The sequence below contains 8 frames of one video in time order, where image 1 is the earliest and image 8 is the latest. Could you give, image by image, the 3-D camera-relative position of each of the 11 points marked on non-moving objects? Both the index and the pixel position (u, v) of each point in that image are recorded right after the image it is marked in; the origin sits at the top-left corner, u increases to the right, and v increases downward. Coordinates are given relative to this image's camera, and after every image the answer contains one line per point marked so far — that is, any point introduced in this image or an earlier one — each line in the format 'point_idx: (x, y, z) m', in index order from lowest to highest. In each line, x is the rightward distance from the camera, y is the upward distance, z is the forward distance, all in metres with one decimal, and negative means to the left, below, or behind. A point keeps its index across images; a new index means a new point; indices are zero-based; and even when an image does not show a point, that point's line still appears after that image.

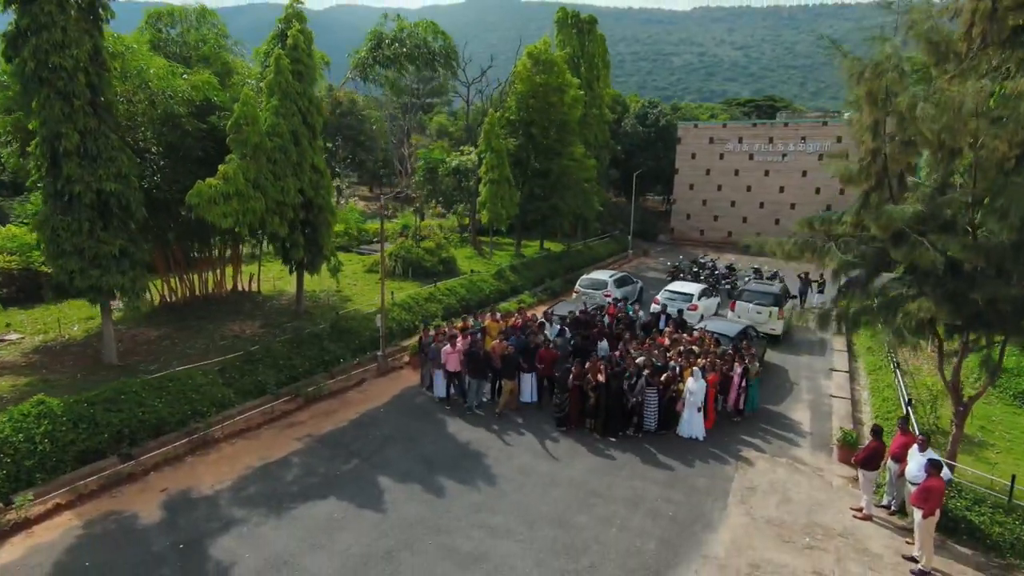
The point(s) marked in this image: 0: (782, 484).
0: (+5.3, -3.8, +11.2) m
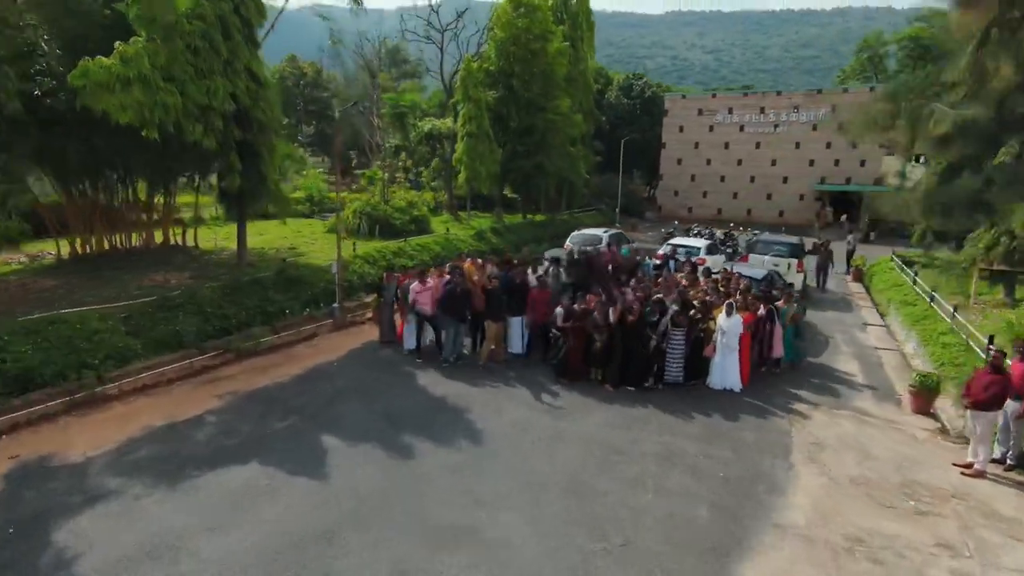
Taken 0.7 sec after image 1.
0: (+5.2, -2.3, +8.6) m
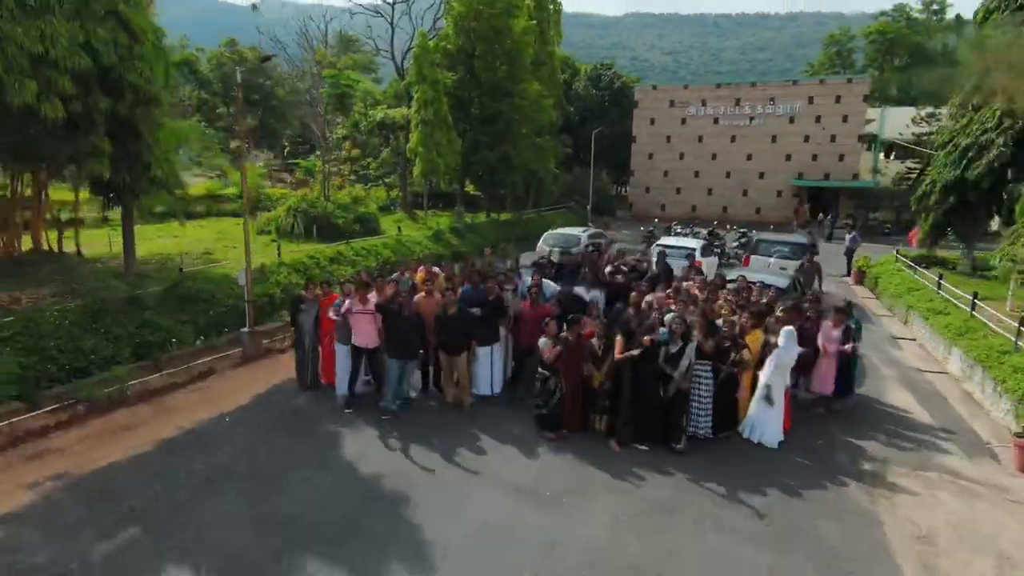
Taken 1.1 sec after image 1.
0: (+4.8, -2.5, +6.0) m
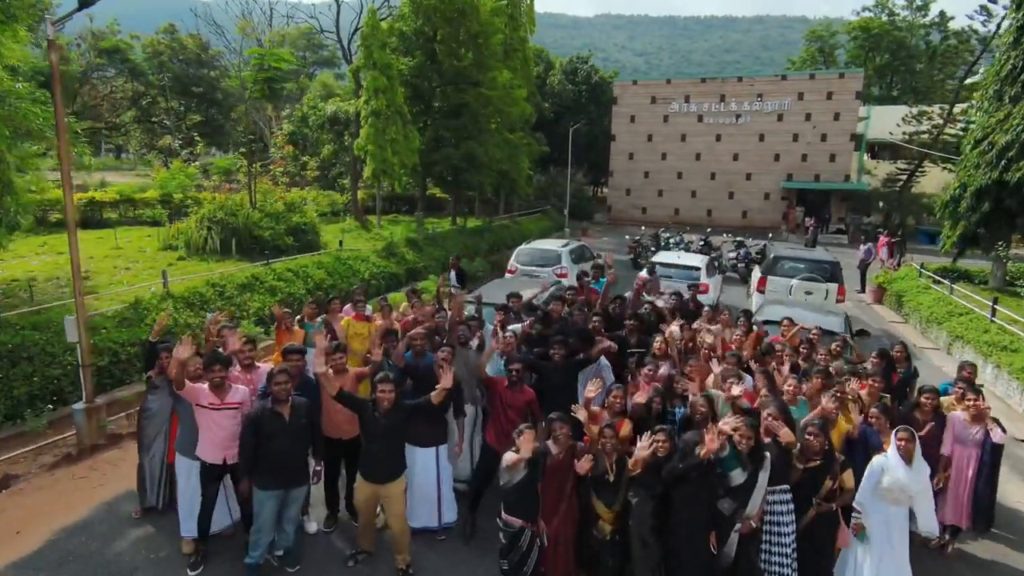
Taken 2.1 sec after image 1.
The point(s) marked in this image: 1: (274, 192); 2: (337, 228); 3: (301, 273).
0: (+4.5, -3.1, +3.2) m
1: (-7.3, +3.0, +17.7) m
2: (-6.1, +2.1, +19.7) m
3: (-4.7, +0.3, +12.7) m
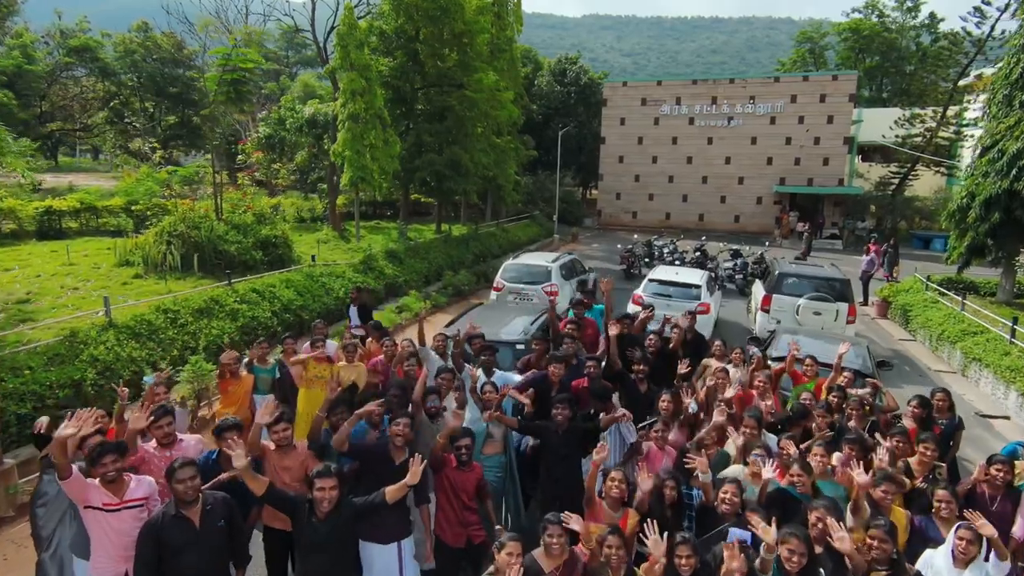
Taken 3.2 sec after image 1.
0: (+4.4, -3.5, +2.3) m
1: (-7.7, +2.5, +16.5) m
2: (-6.5, +1.6, +18.6) m
3: (-4.9, -0.1, +11.6) m
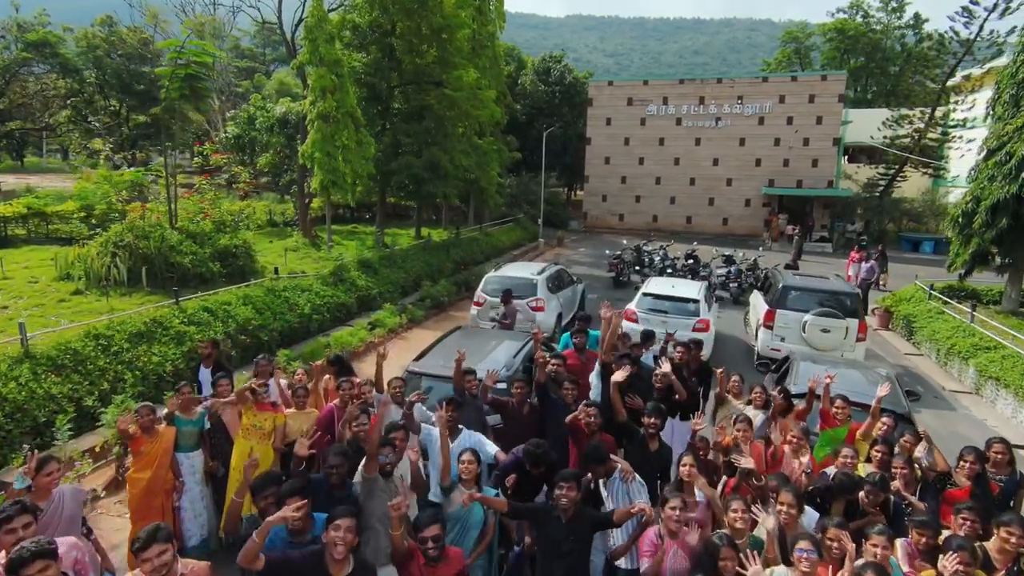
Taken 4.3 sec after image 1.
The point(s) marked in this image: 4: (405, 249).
0: (+4.3, -3.8, +1.3) m
1: (-8.2, +2.2, +15.3) m
2: (-7.0, +1.3, +17.4) m
3: (-5.3, -0.4, +10.4) m
4: (-3.3, +1.2, +17.9) m
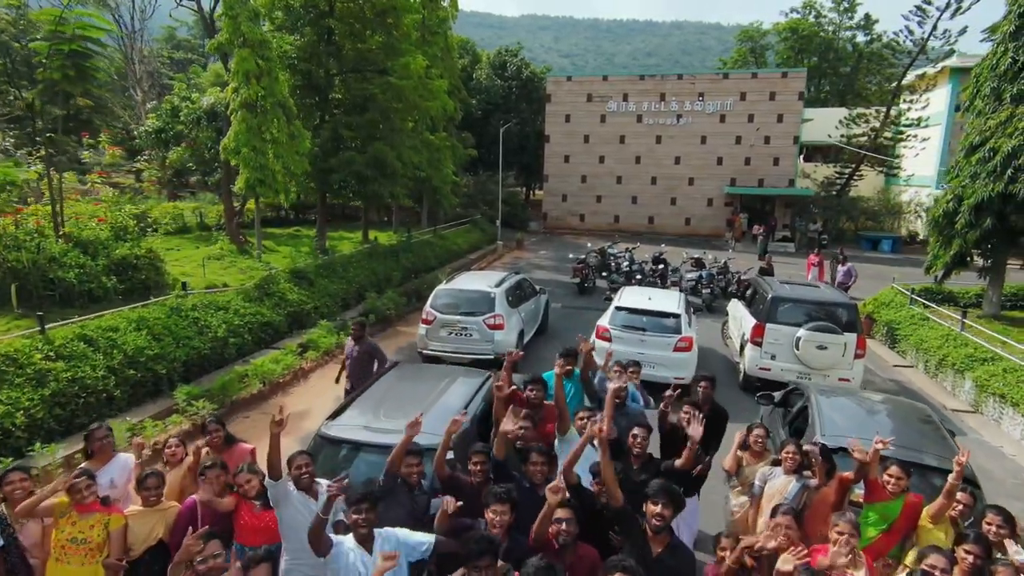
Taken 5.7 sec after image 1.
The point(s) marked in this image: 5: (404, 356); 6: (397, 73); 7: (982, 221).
0: (+4.3, -4.0, 0.0) m
1: (-9.3, +1.8, +13.0) m
2: (-8.2, +0.9, +15.2) m
3: (-6.0, -0.8, +8.4) m
4: (-4.6, +0.9, +16.0) m
5: (-2.2, -1.4, +11.7) m
6: (-3.4, +6.5, +17.2) m
7: (+11.2, +1.6, +13.6) m
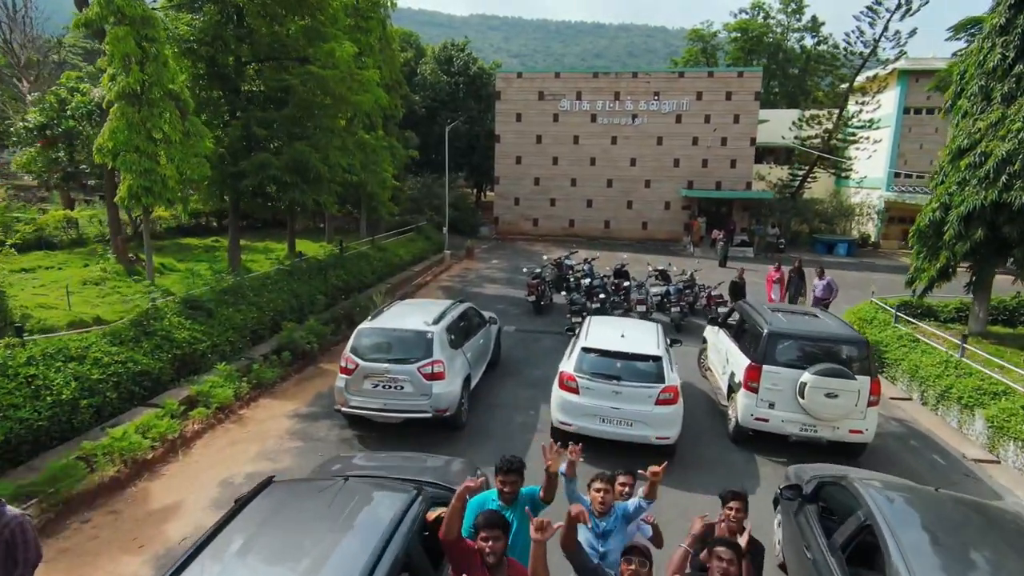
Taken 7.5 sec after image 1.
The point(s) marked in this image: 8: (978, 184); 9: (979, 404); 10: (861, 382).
0: (+4.3, -4.5, -1.6) m
1: (-10.3, +1.1, +10.2) m
2: (-9.4, +0.3, +12.5) m
3: (-6.6, -1.4, +5.9) m
4: (-5.9, +0.3, +13.5) m
5: (-3.1, -2.0, +9.5) m
6: (-4.9, +5.9, +14.8) m
7: (+10.0, +1.2, +12.4) m
8: (+9.9, +2.2, +12.2) m
9: (+7.8, -1.9, +9.5) m
10: (+4.7, -1.3, +7.8) m
